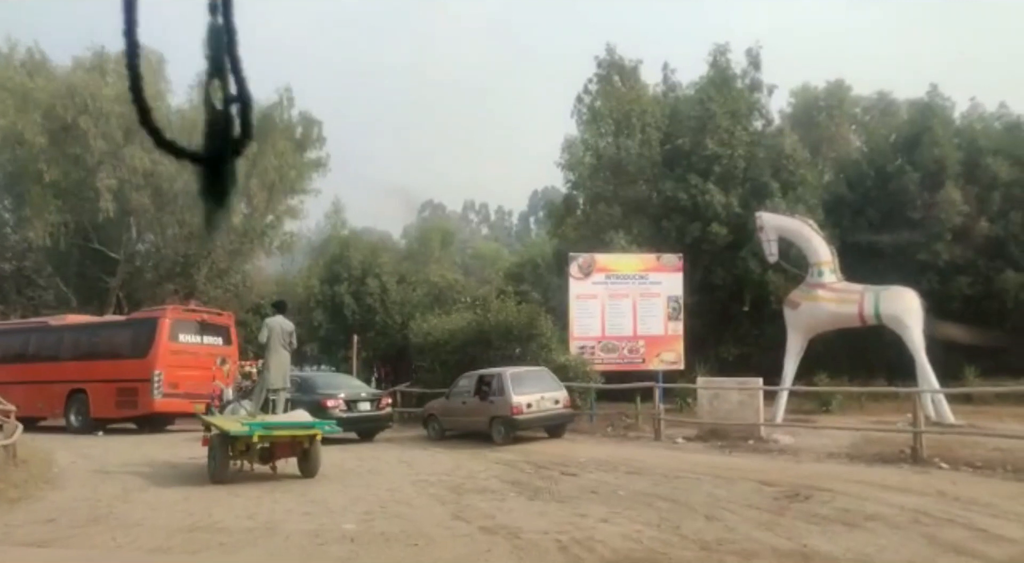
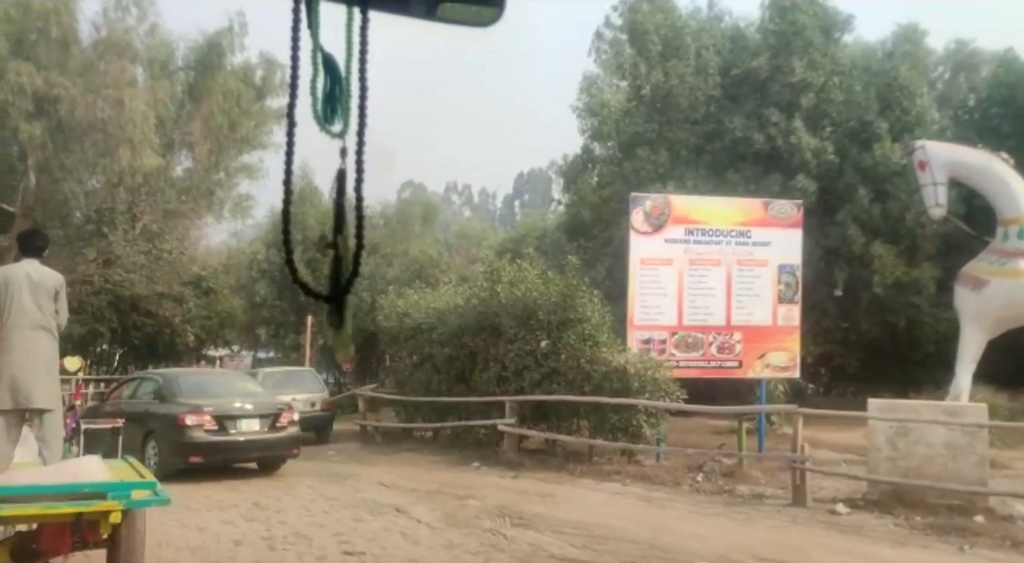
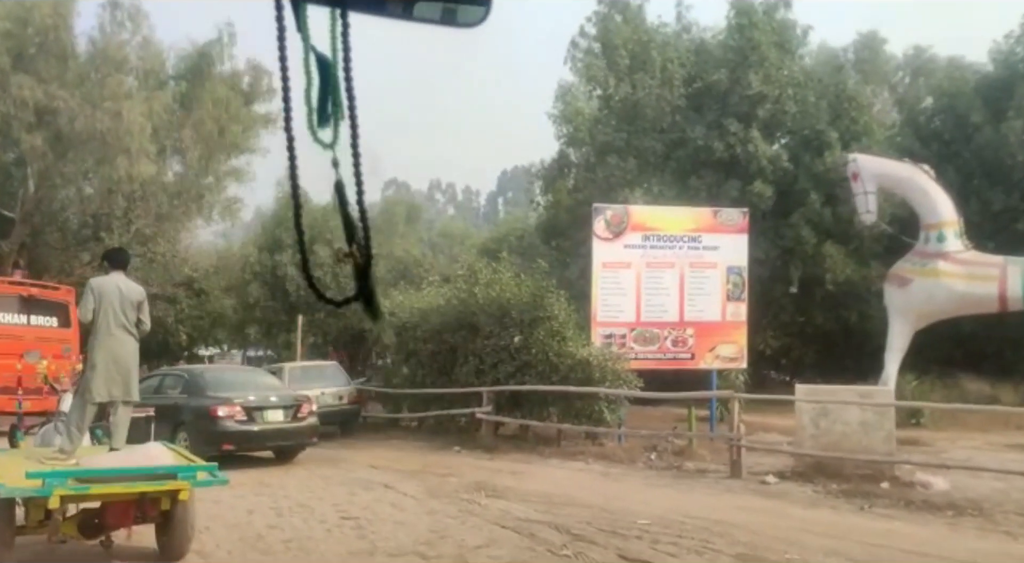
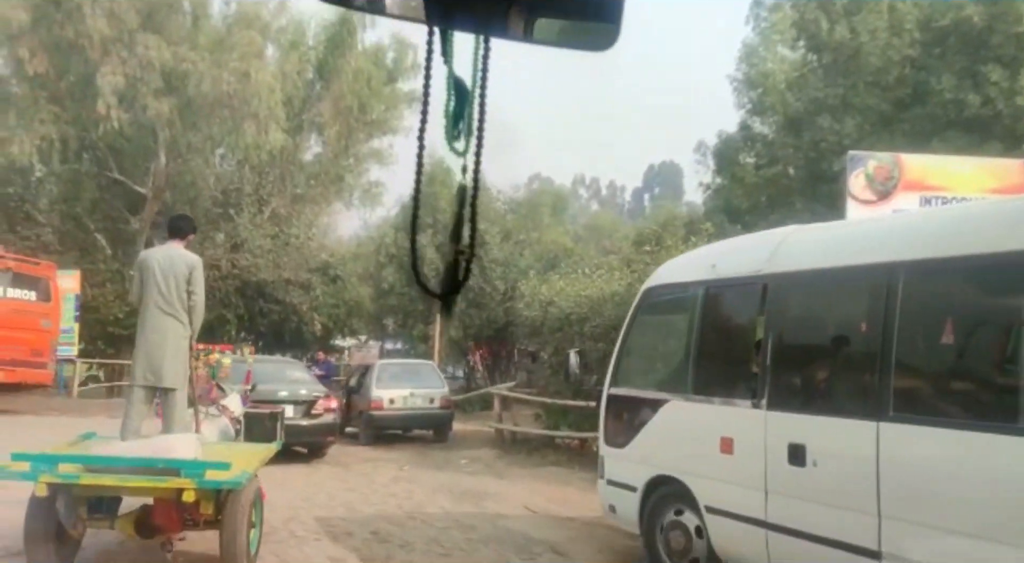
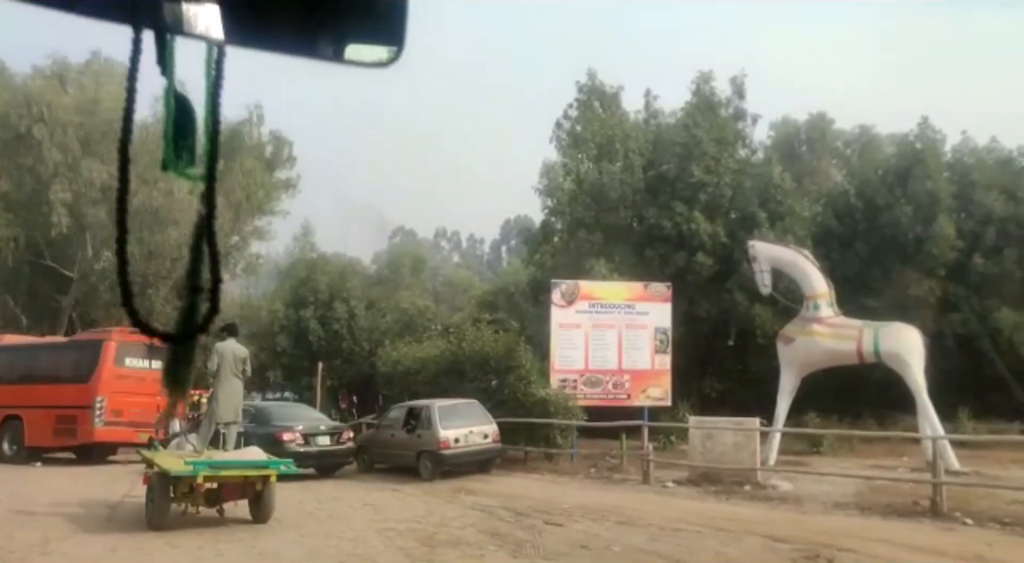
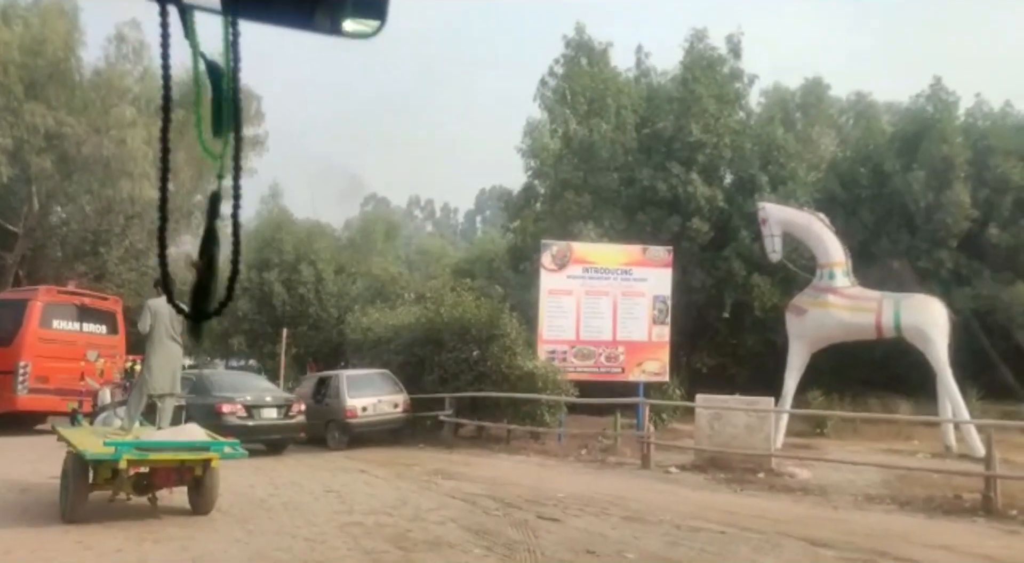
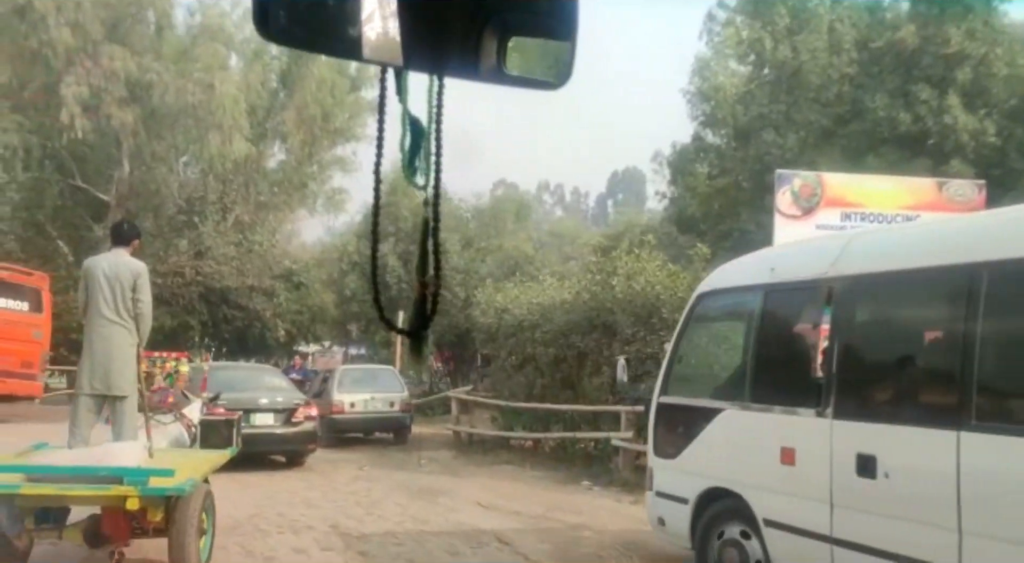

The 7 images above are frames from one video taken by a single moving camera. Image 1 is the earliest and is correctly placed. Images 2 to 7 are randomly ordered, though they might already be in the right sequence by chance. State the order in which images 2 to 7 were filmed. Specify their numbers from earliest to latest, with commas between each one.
5, 6, 3, 2, 7, 4
